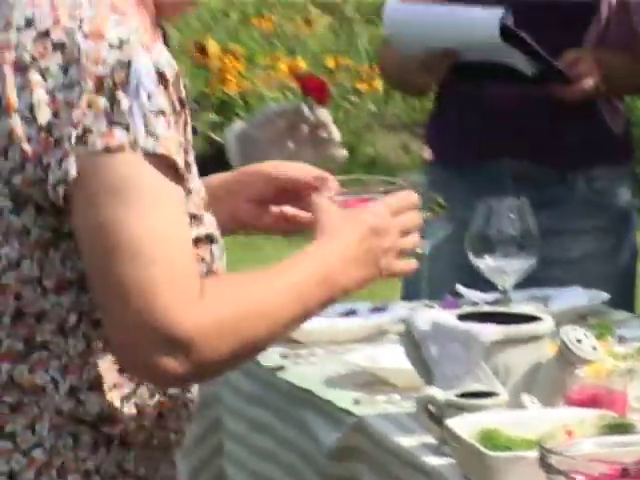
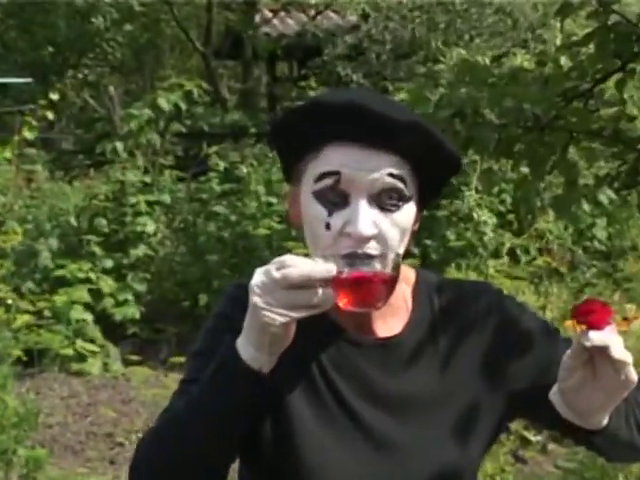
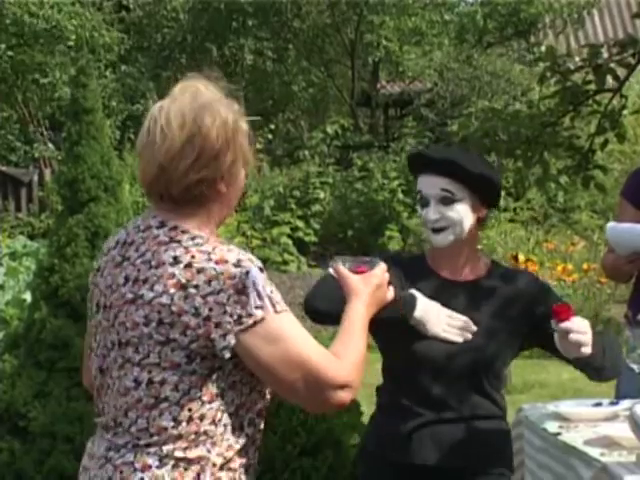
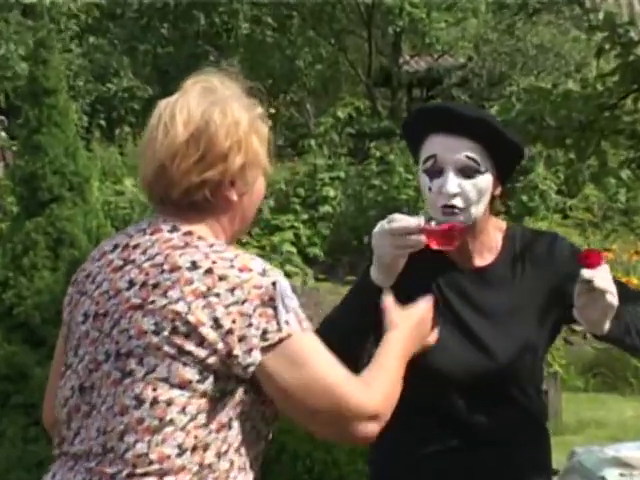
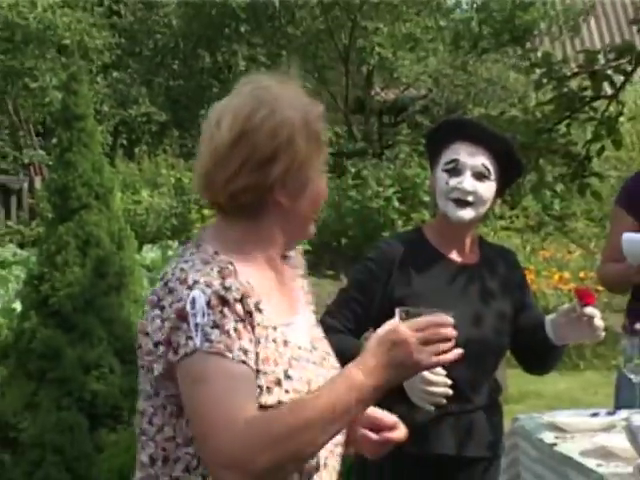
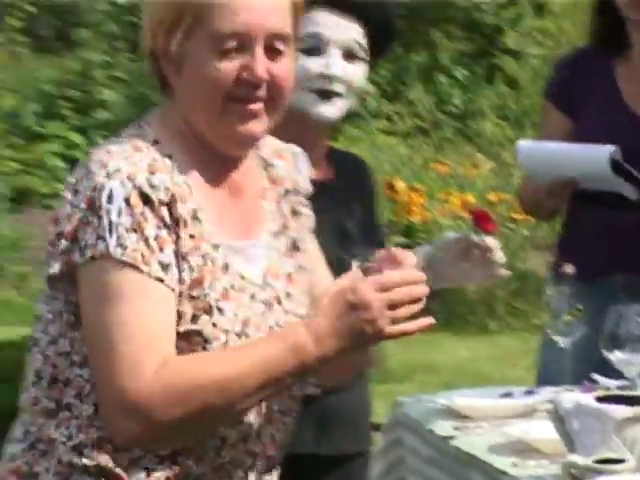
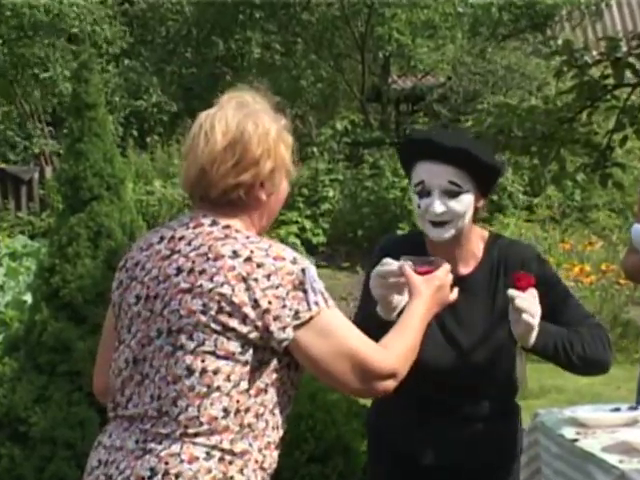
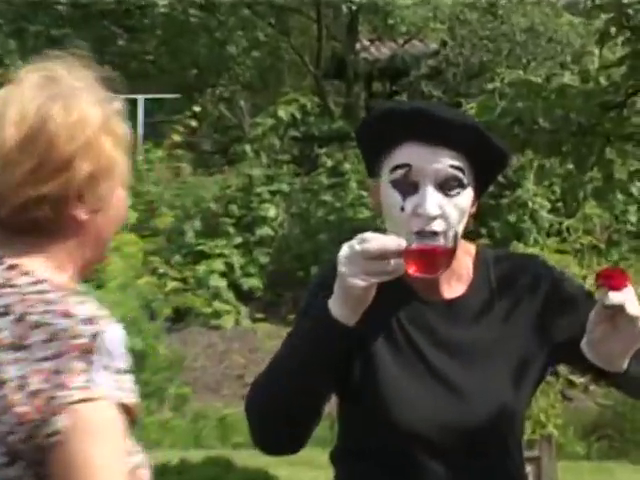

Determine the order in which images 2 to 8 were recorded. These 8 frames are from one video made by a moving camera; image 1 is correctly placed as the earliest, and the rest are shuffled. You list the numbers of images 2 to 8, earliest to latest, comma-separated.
6, 5, 3, 7, 4, 8, 2
